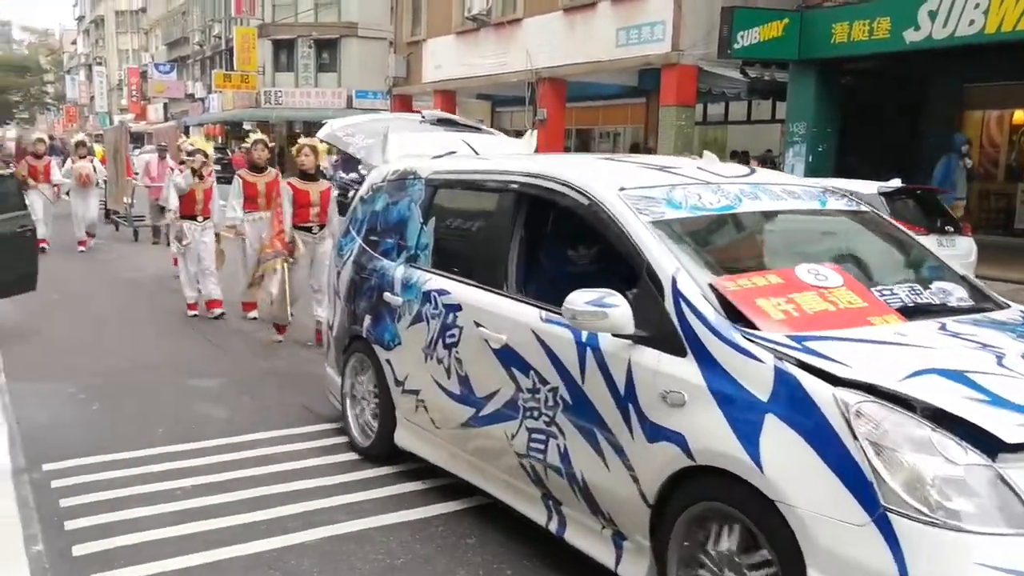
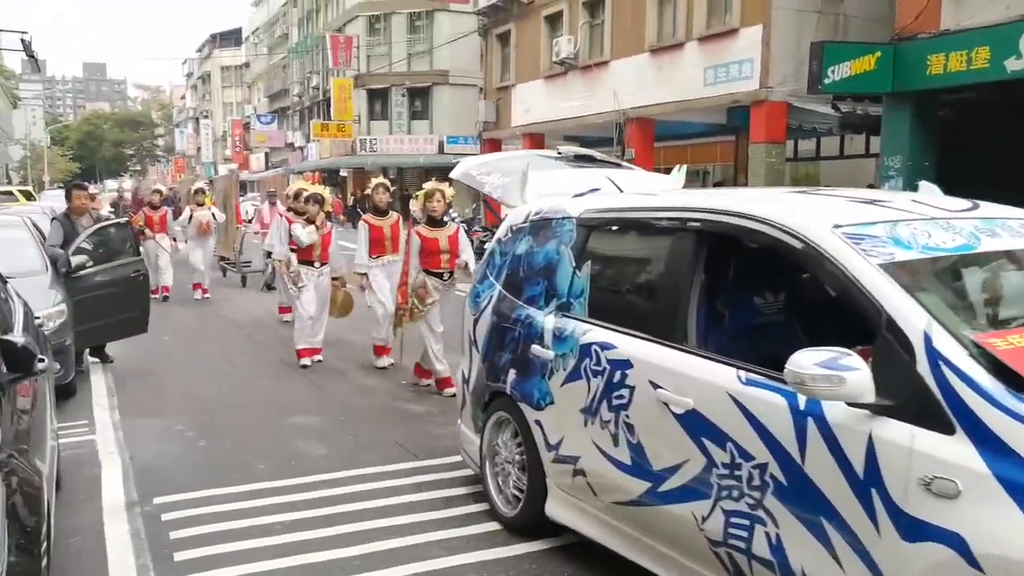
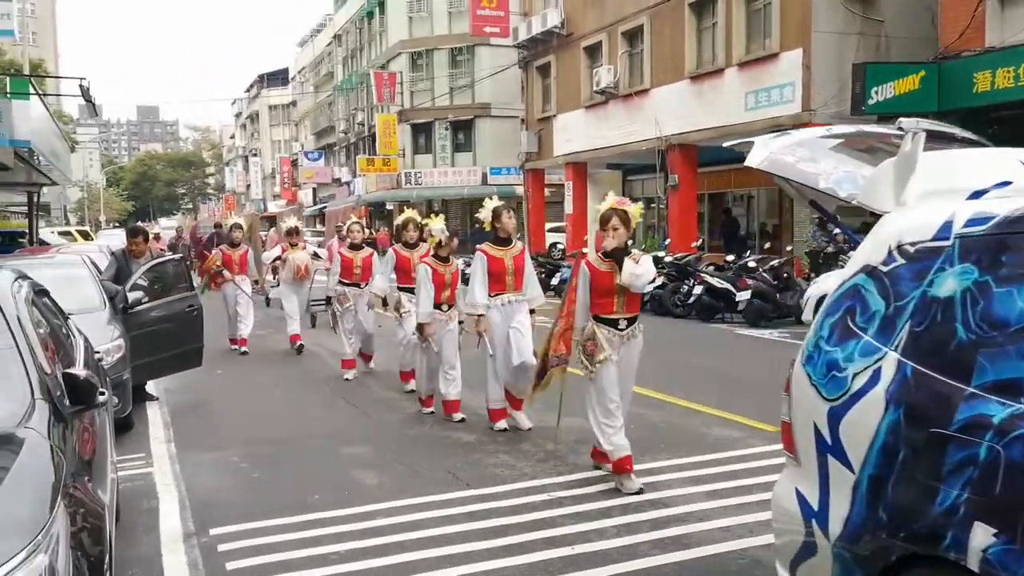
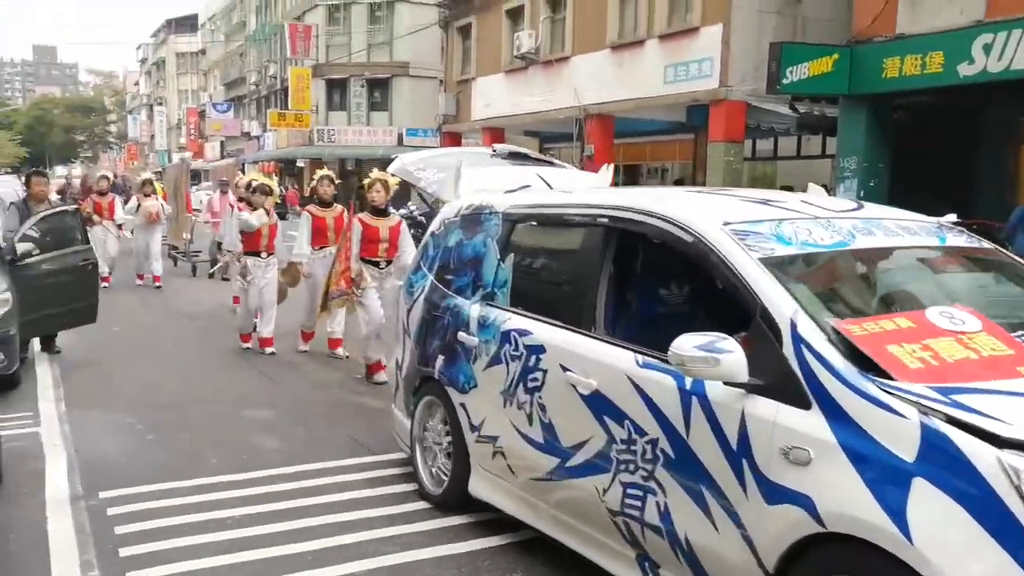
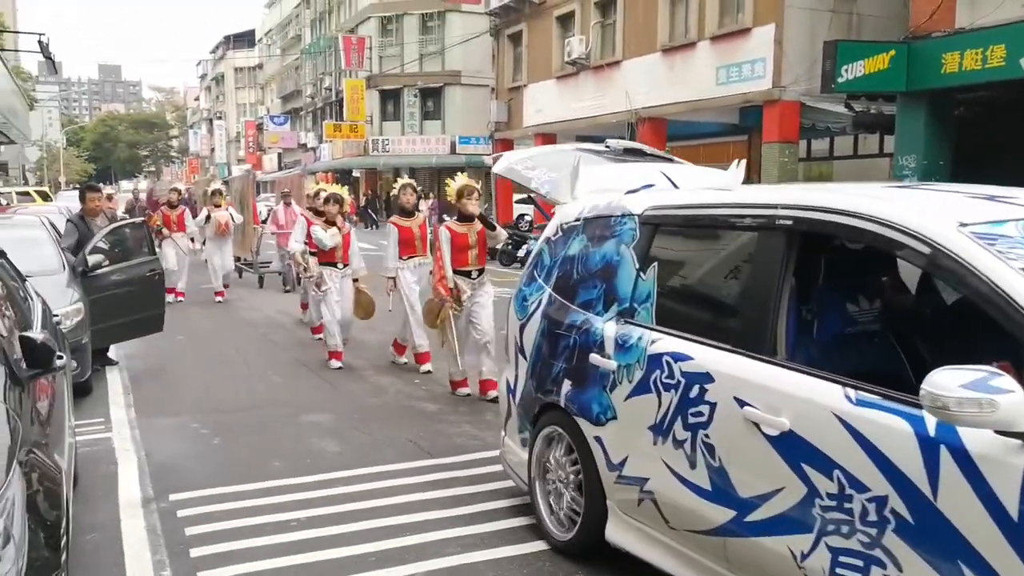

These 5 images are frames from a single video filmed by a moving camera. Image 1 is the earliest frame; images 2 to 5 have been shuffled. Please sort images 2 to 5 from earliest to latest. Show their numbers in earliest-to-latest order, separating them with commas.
4, 2, 5, 3
